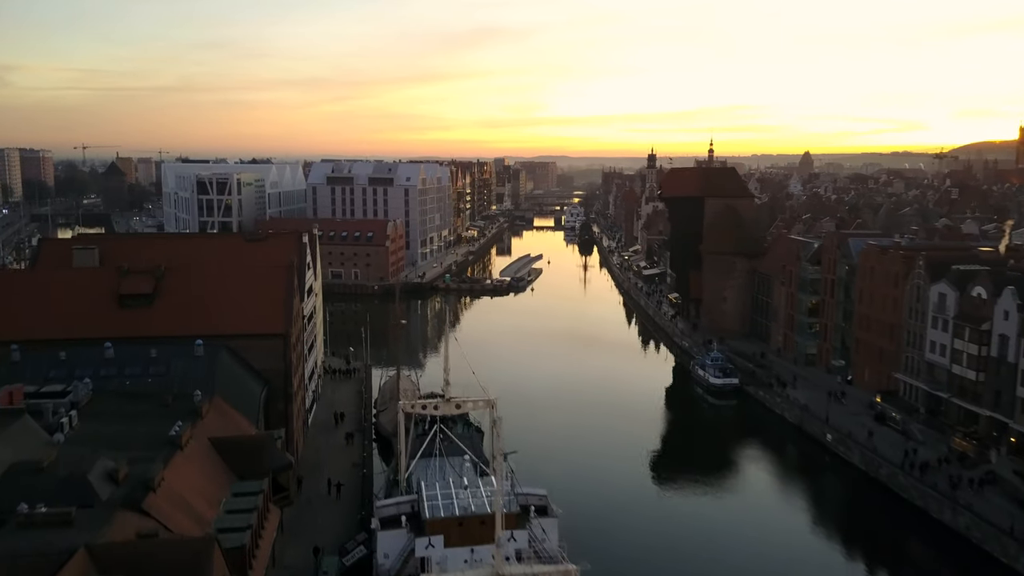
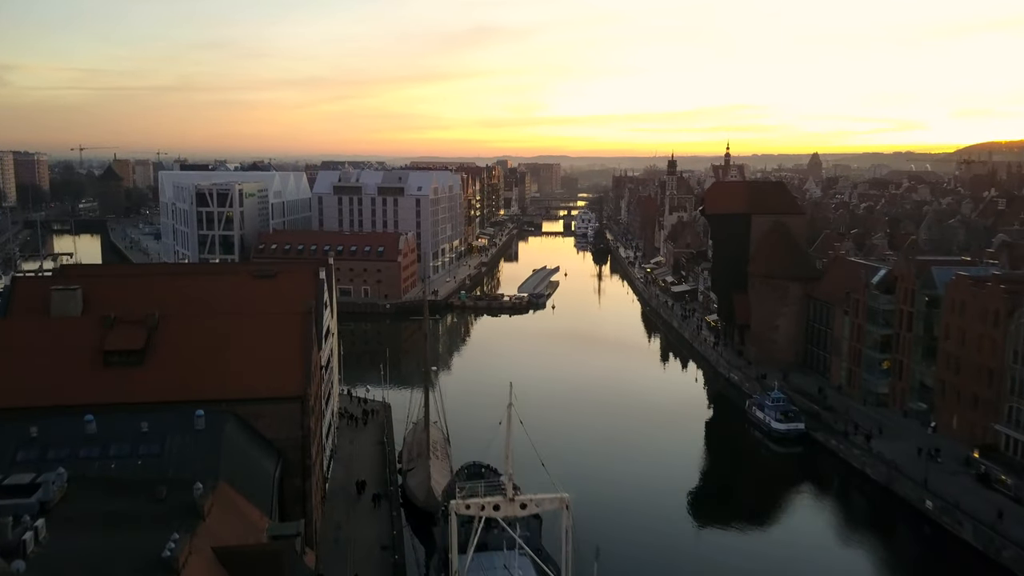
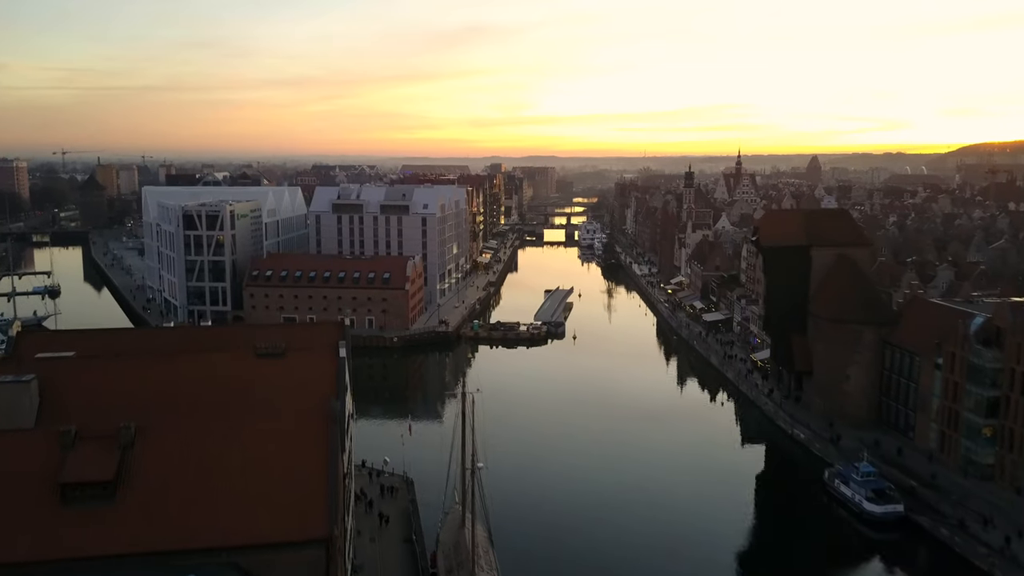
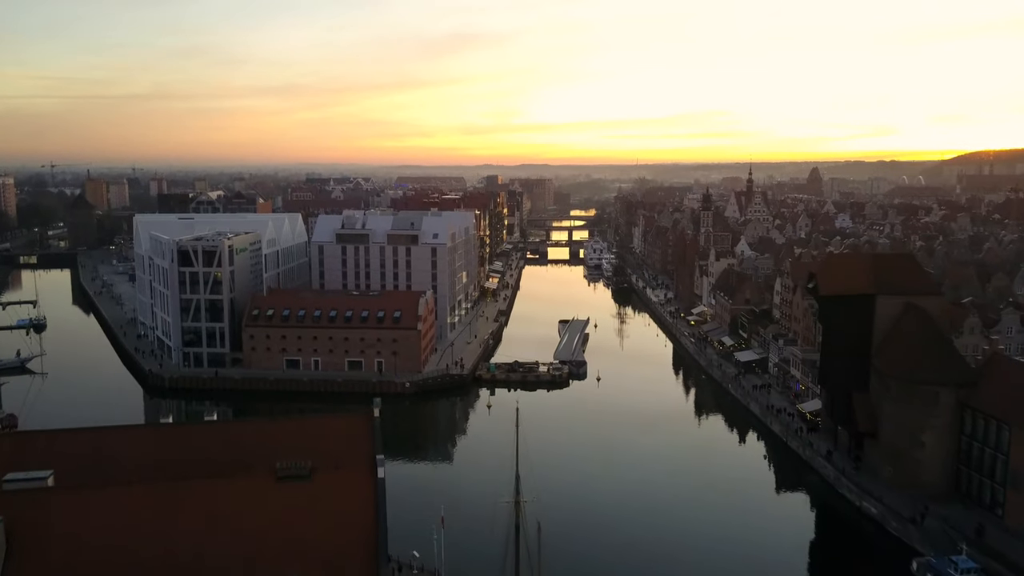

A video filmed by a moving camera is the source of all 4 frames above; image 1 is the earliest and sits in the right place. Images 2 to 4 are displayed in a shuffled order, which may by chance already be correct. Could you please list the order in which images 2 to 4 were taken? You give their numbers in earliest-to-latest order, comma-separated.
2, 3, 4
